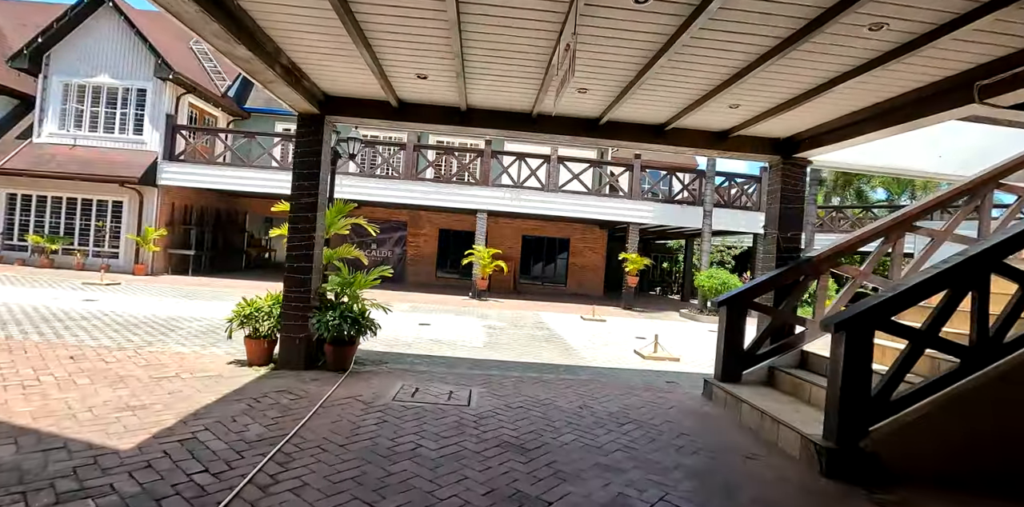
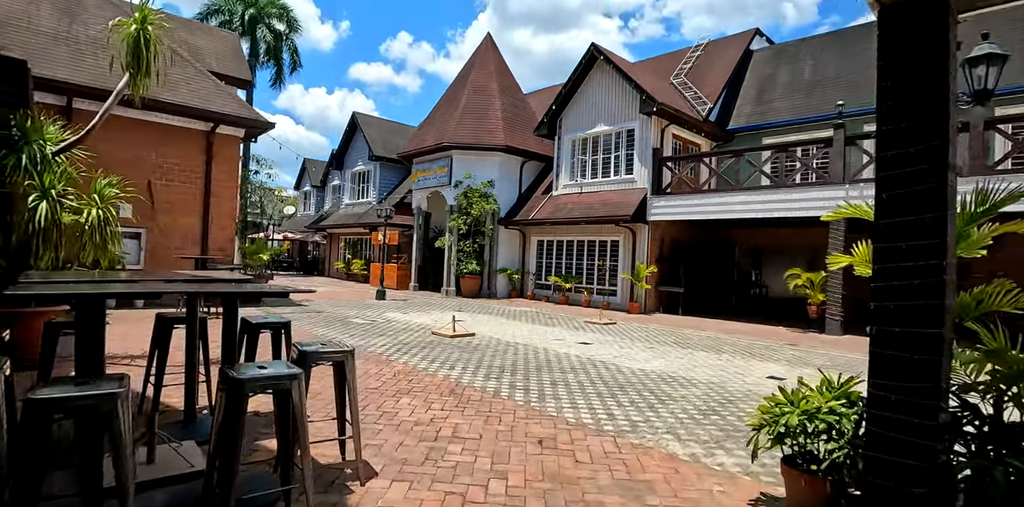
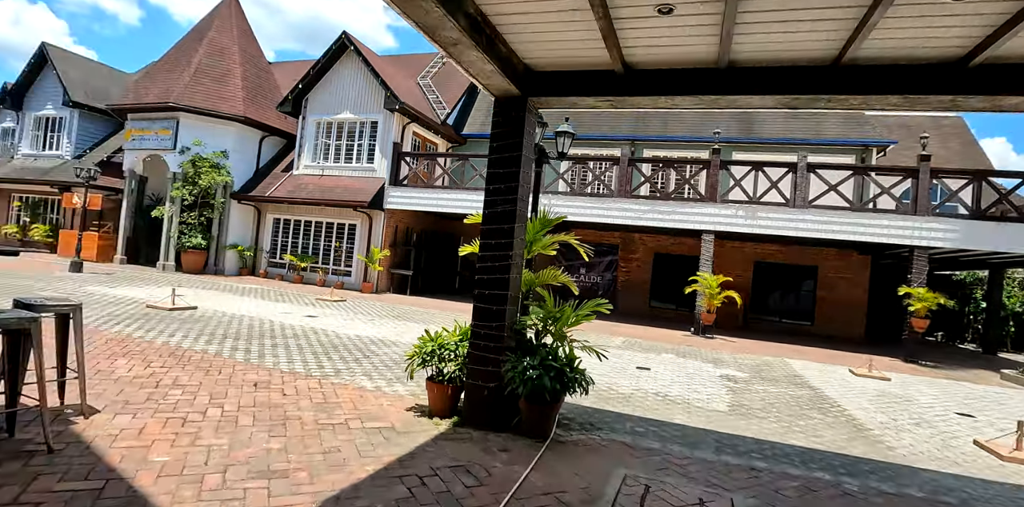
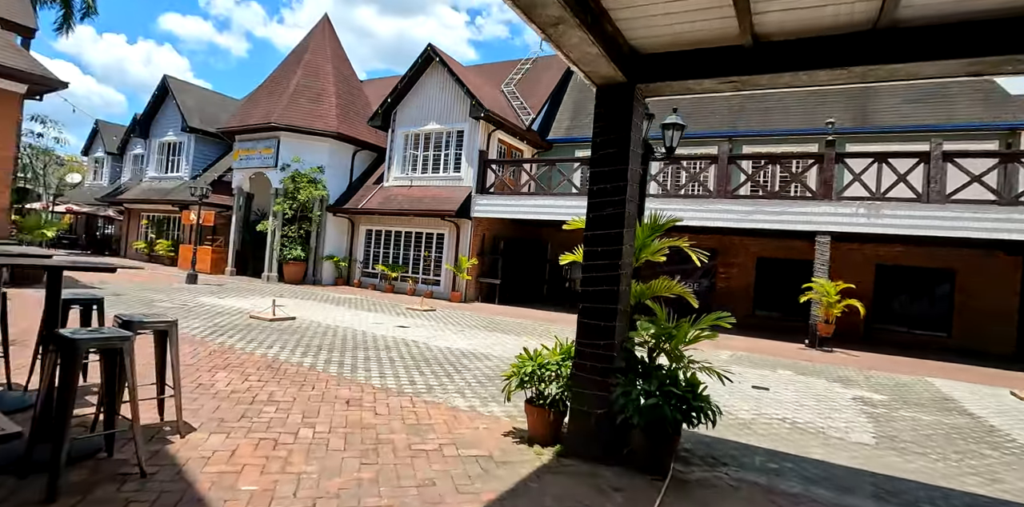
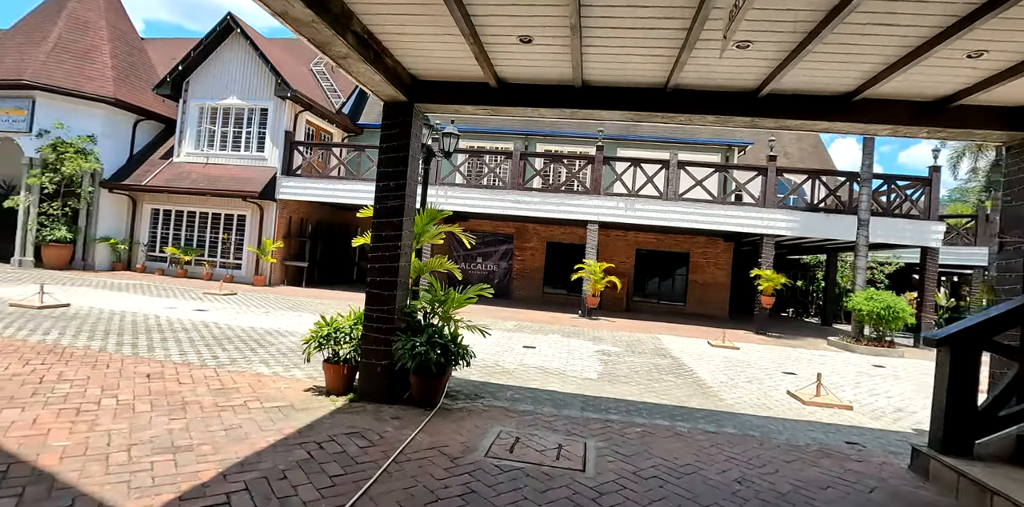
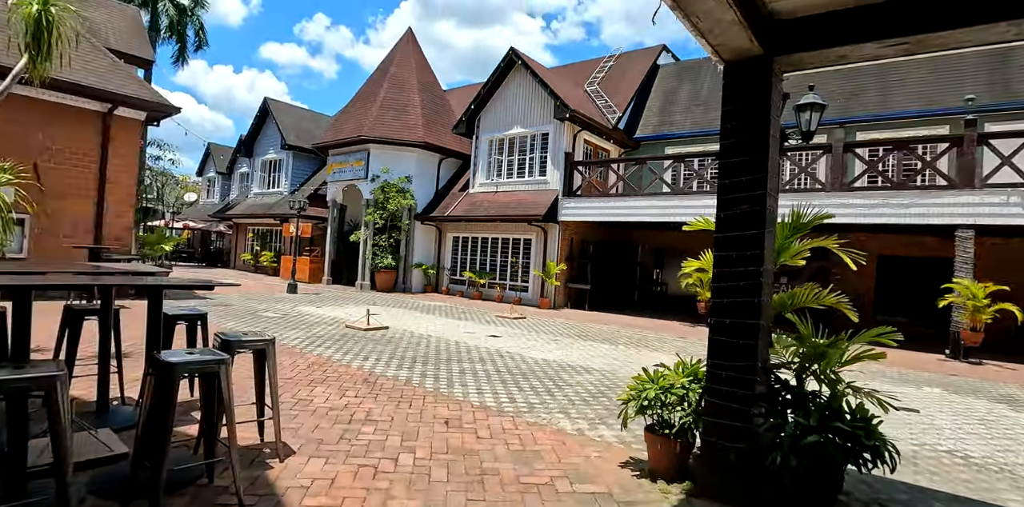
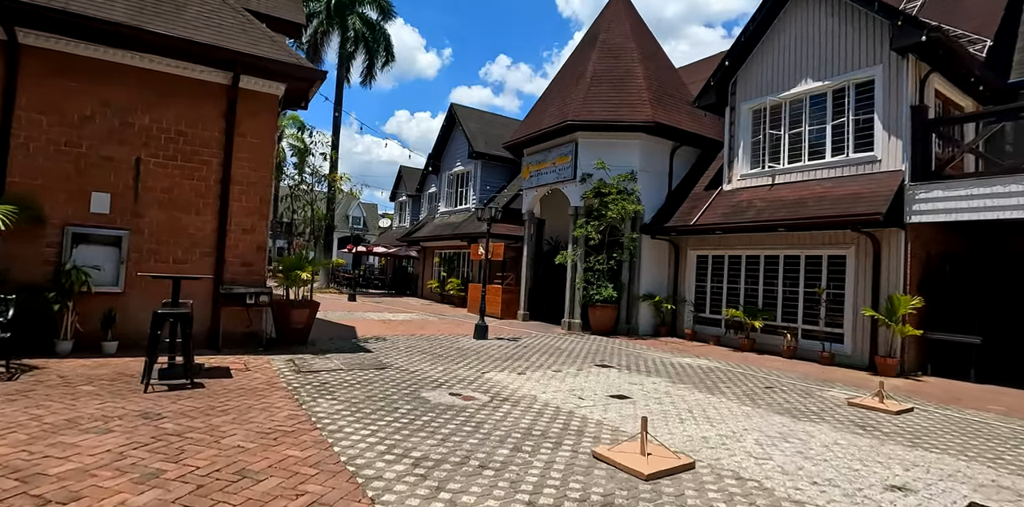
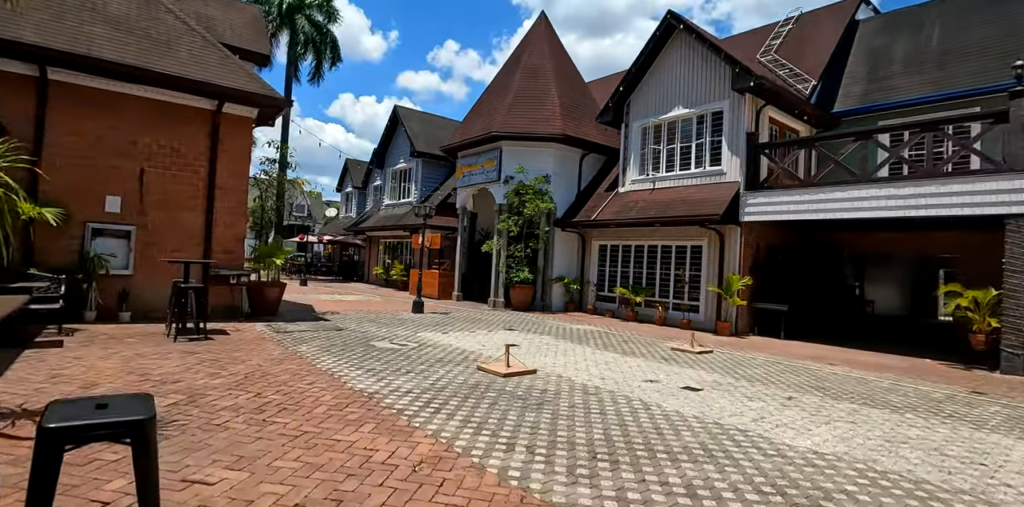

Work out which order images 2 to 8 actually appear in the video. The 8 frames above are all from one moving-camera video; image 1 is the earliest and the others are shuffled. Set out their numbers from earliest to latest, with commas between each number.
5, 3, 4, 6, 2, 8, 7
